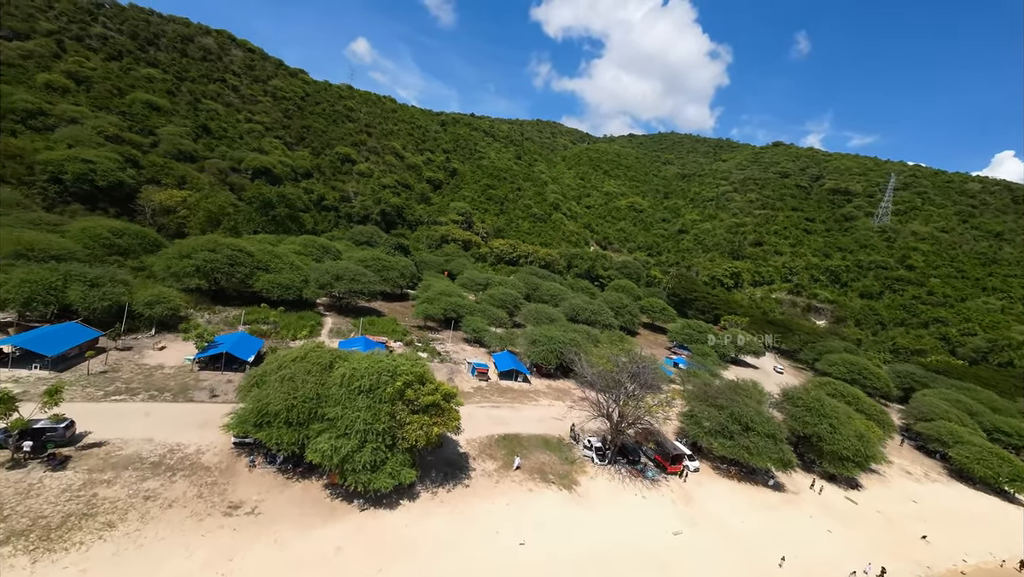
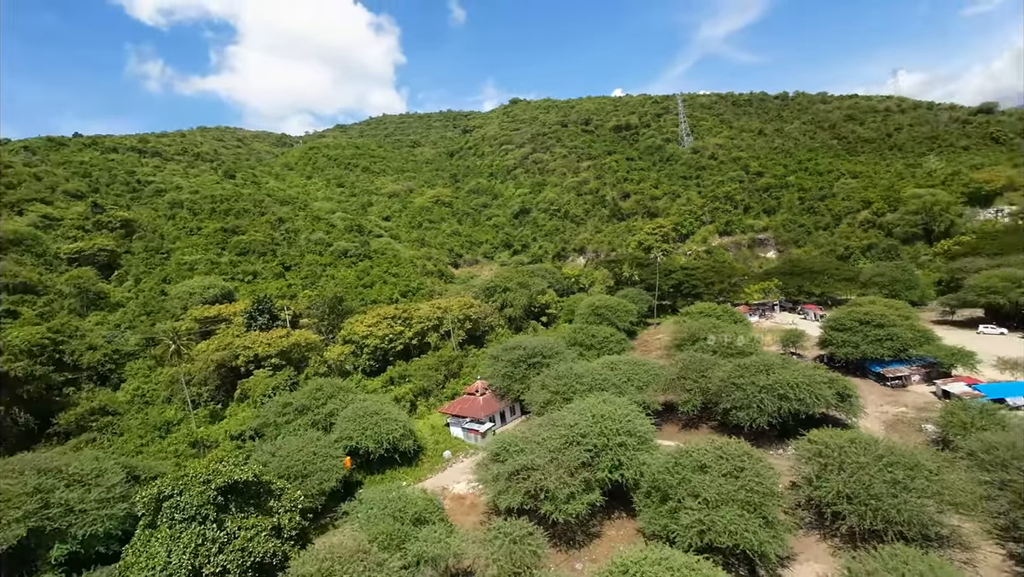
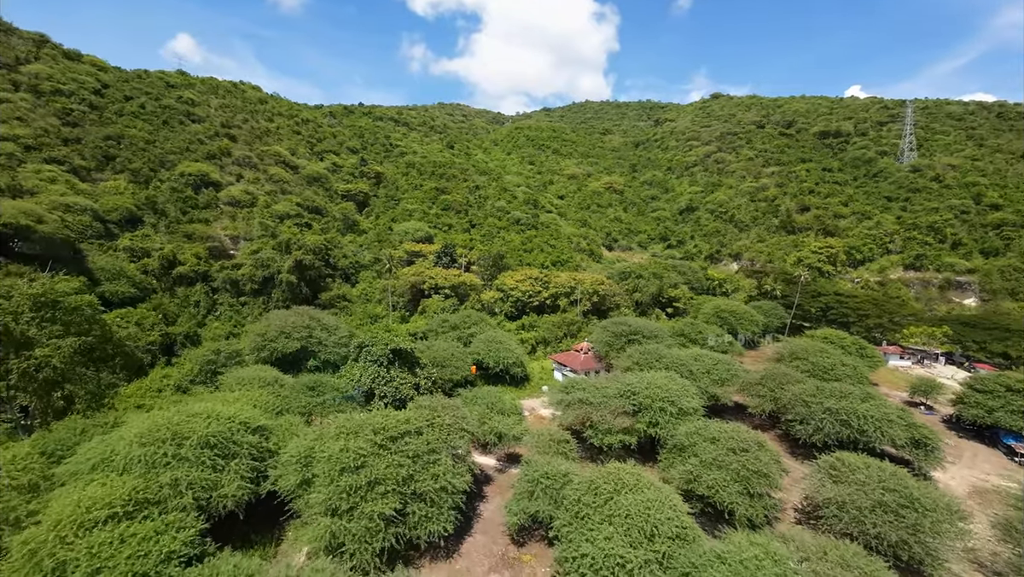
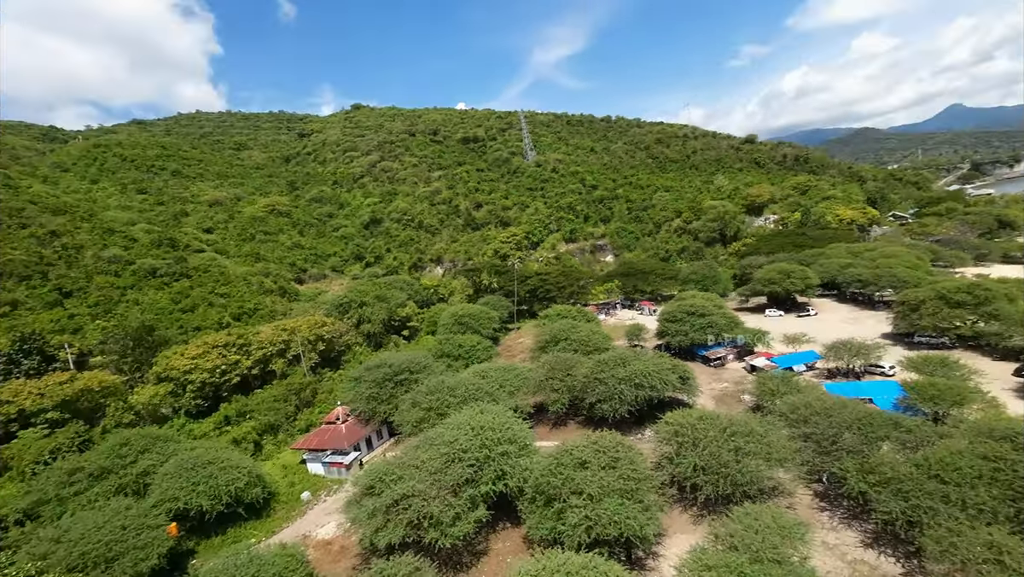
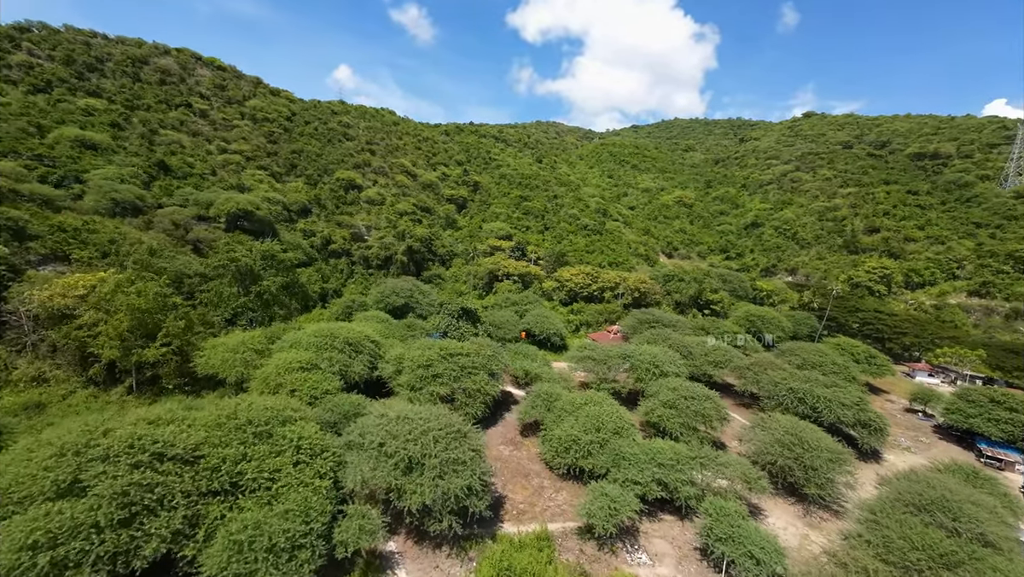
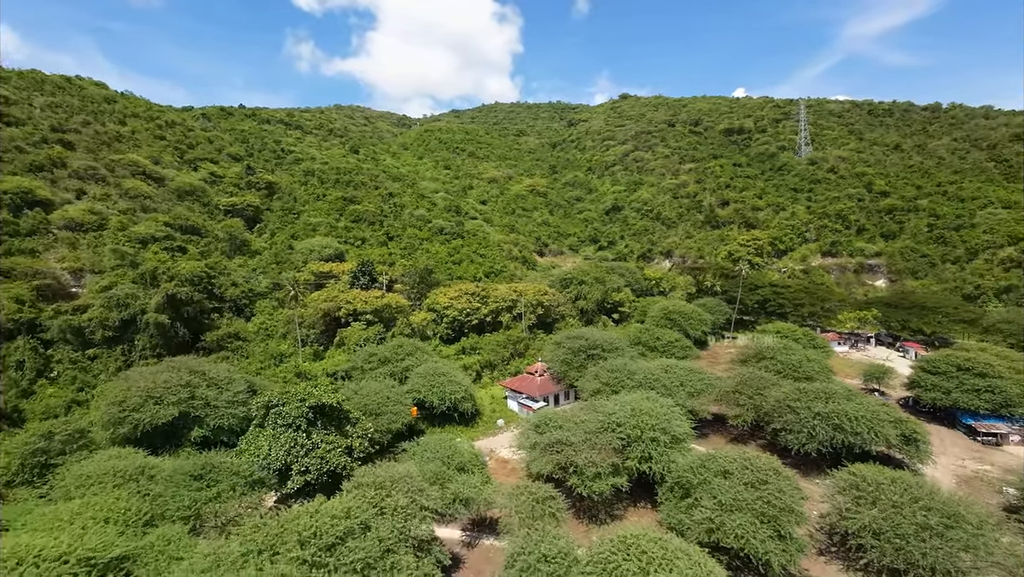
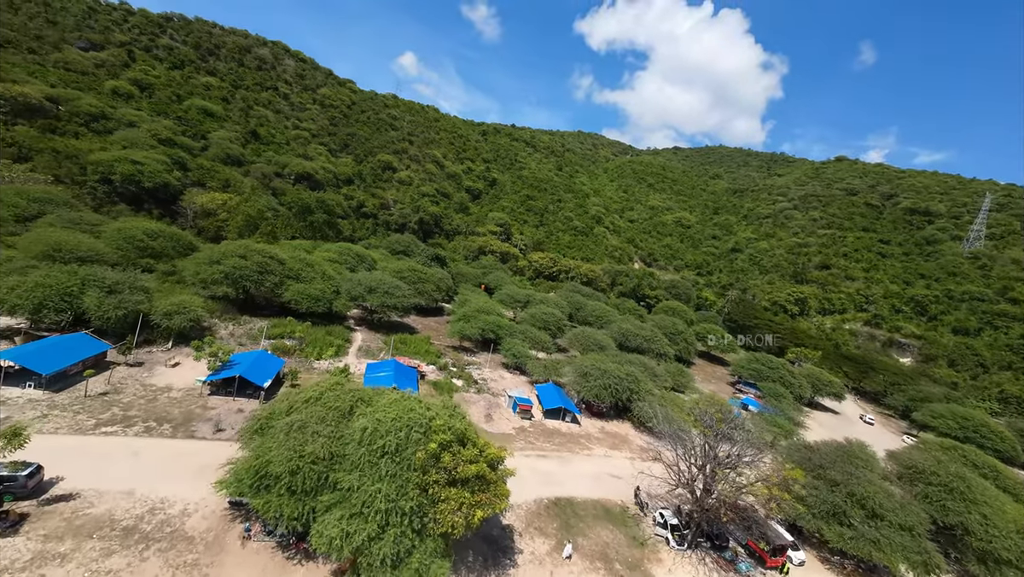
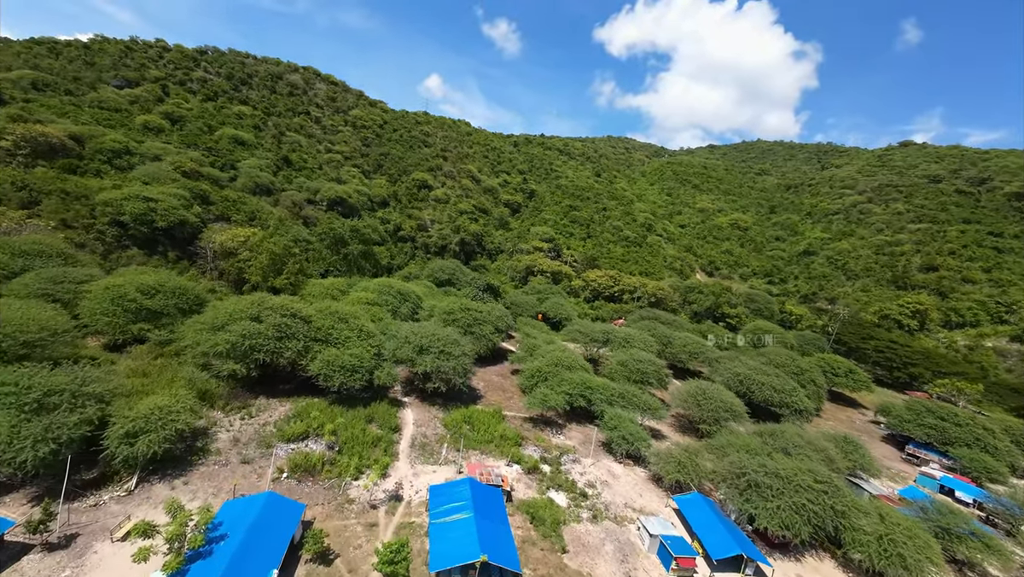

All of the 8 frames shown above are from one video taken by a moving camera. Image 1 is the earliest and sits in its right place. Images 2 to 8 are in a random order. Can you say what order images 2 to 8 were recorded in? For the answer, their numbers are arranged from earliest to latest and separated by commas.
7, 8, 5, 3, 6, 2, 4
